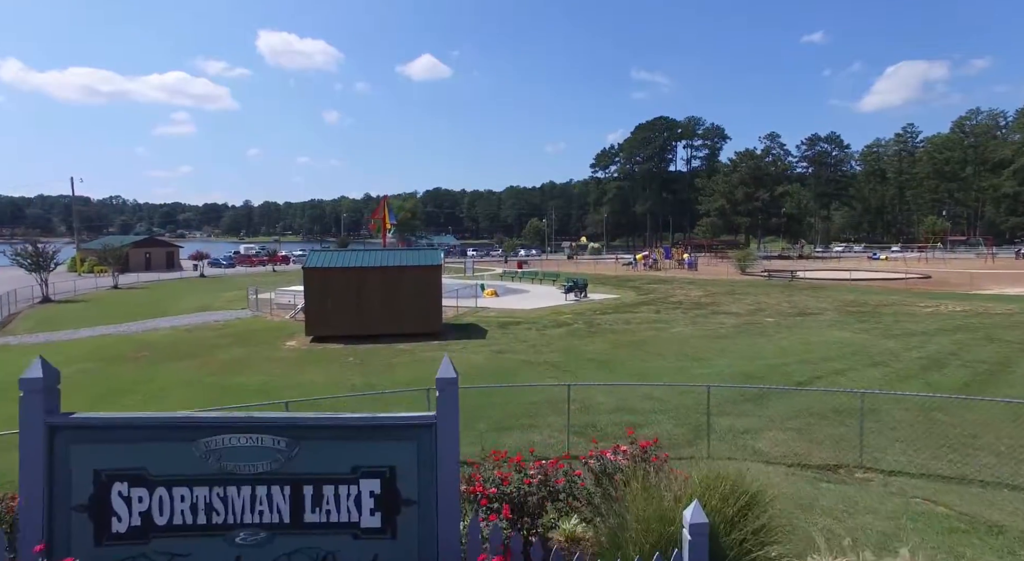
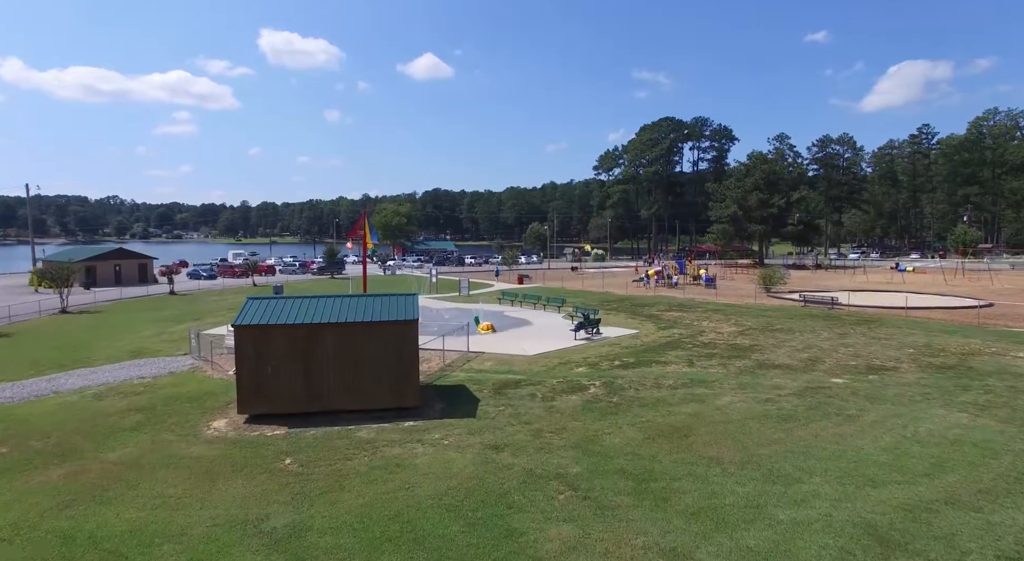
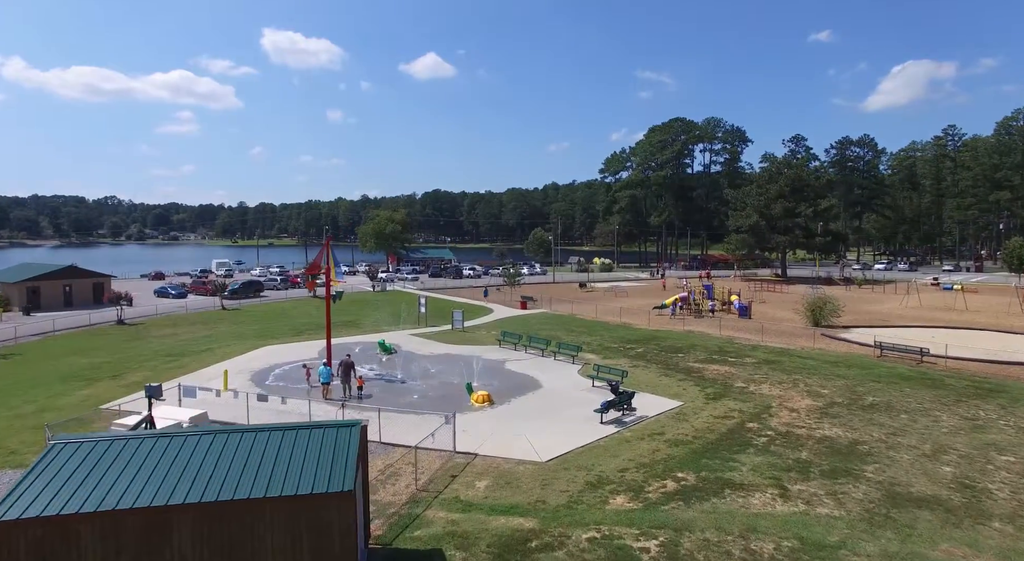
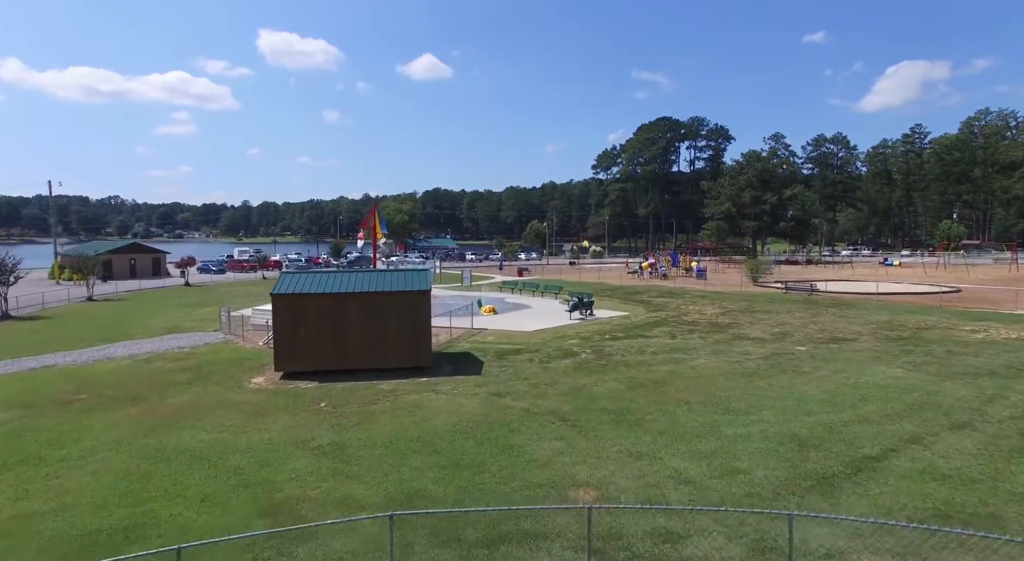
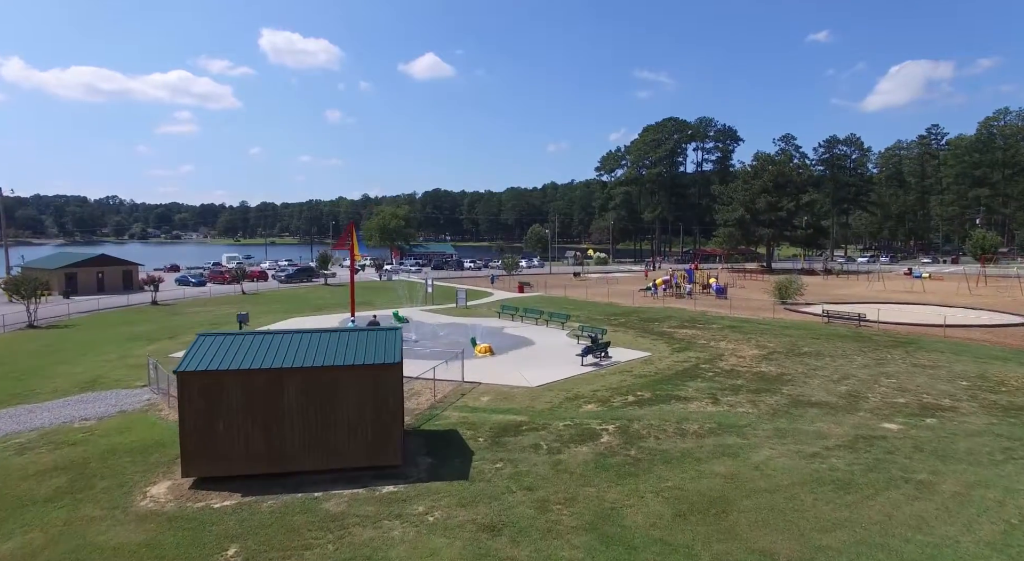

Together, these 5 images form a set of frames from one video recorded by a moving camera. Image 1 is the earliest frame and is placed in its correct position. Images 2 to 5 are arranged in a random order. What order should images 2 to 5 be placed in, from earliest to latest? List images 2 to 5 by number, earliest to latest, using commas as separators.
4, 2, 5, 3
